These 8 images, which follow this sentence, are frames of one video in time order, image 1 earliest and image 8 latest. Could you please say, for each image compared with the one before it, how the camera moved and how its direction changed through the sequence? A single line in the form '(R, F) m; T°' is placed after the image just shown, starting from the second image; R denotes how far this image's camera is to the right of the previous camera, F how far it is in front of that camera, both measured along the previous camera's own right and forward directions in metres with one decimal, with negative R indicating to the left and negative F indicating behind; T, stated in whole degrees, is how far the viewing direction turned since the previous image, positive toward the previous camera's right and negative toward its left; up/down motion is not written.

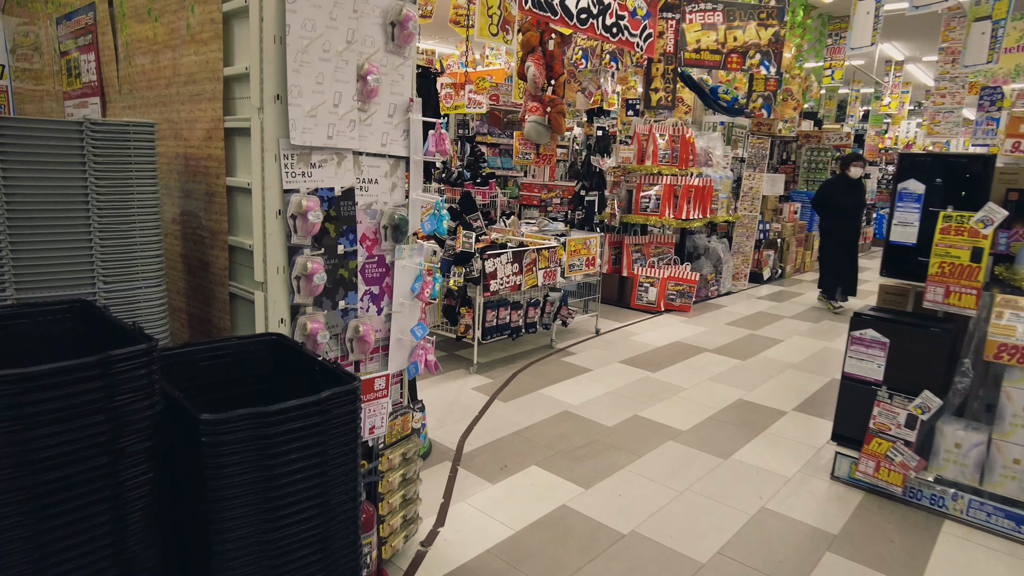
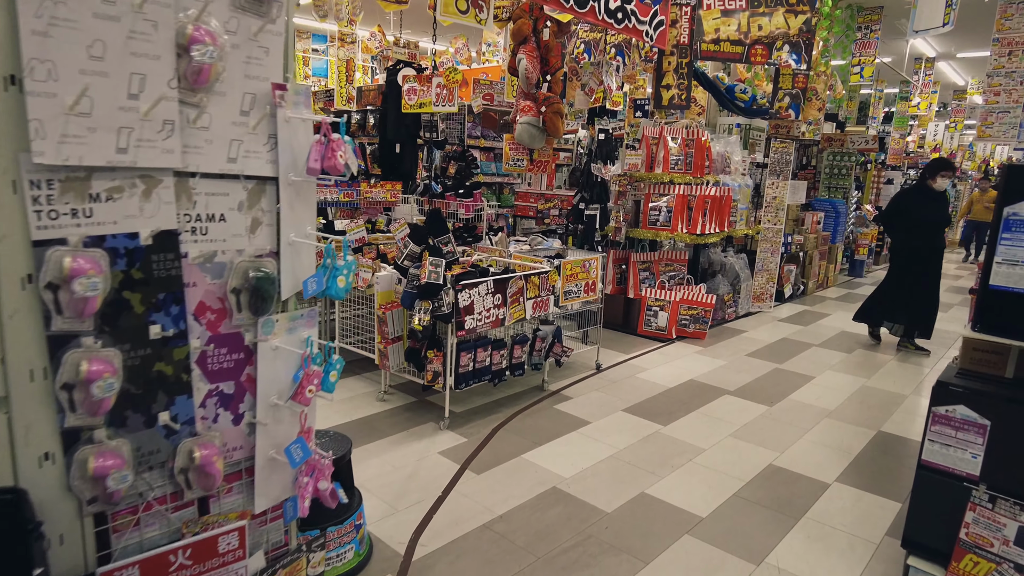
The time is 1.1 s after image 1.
(+0.1, +0.7) m; -1°
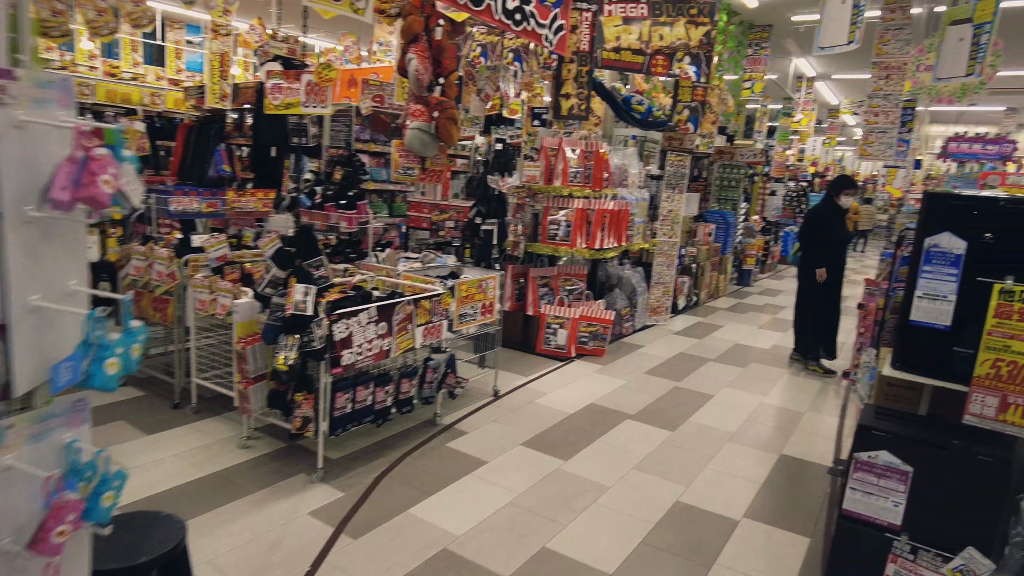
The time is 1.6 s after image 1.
(+0.1, +0.3) m; +9°
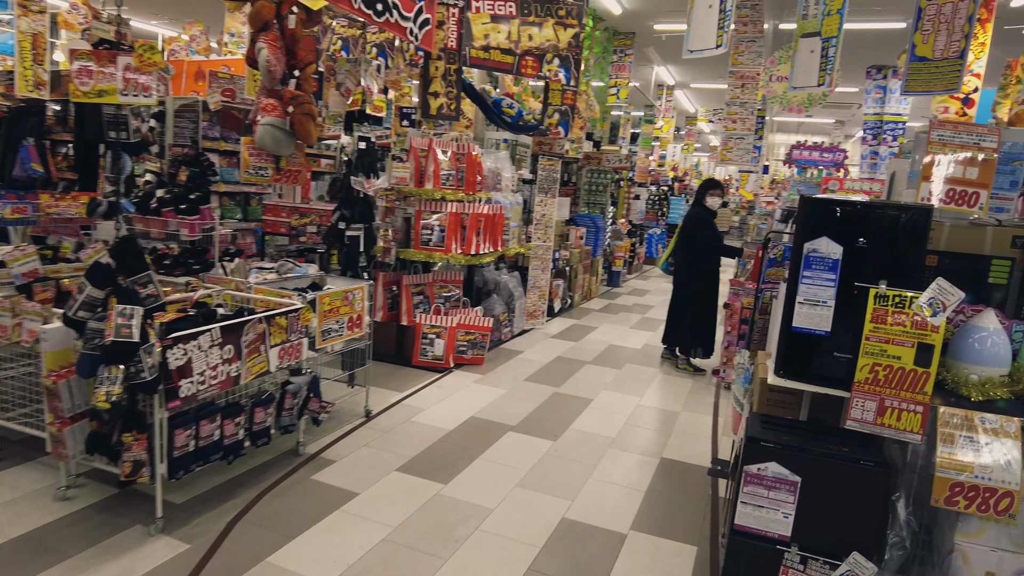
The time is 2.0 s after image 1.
(0.0, +0.2) m; +11°
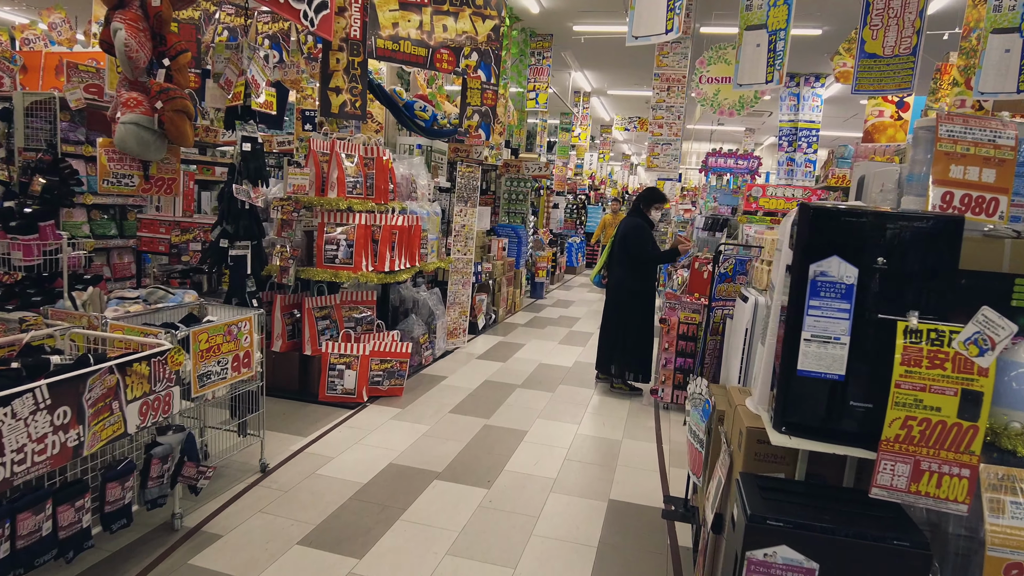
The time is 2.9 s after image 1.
(0.0, +0.5) m; +7°
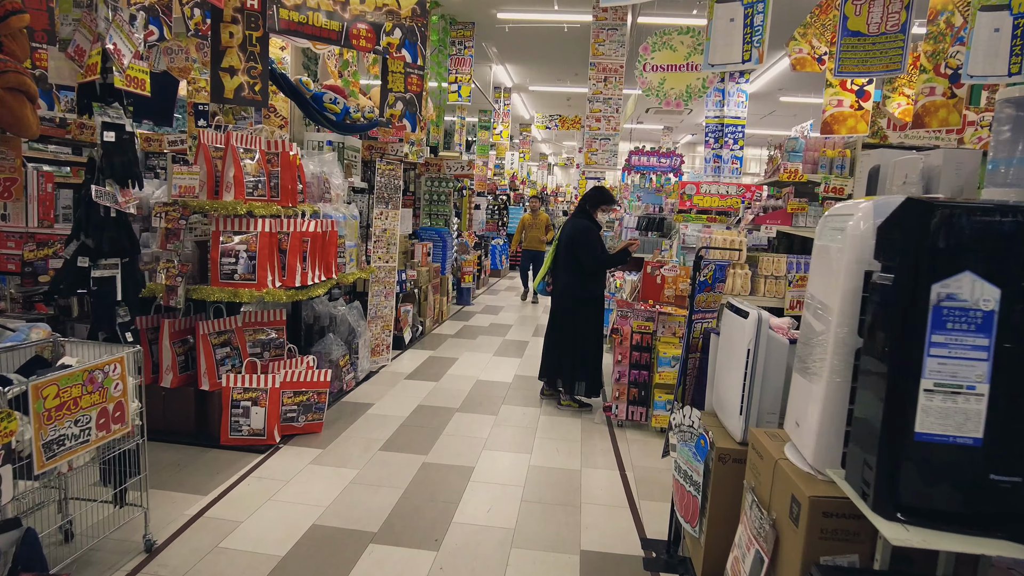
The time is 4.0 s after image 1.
(-0.1, +0.6) m; +7°
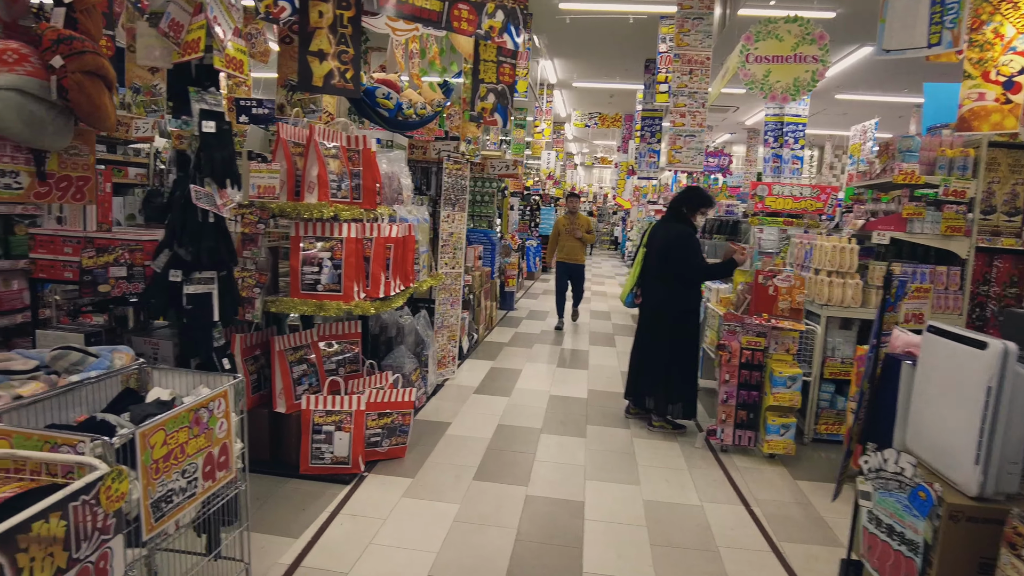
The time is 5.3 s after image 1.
(-0.5, +0.4) m; -1°
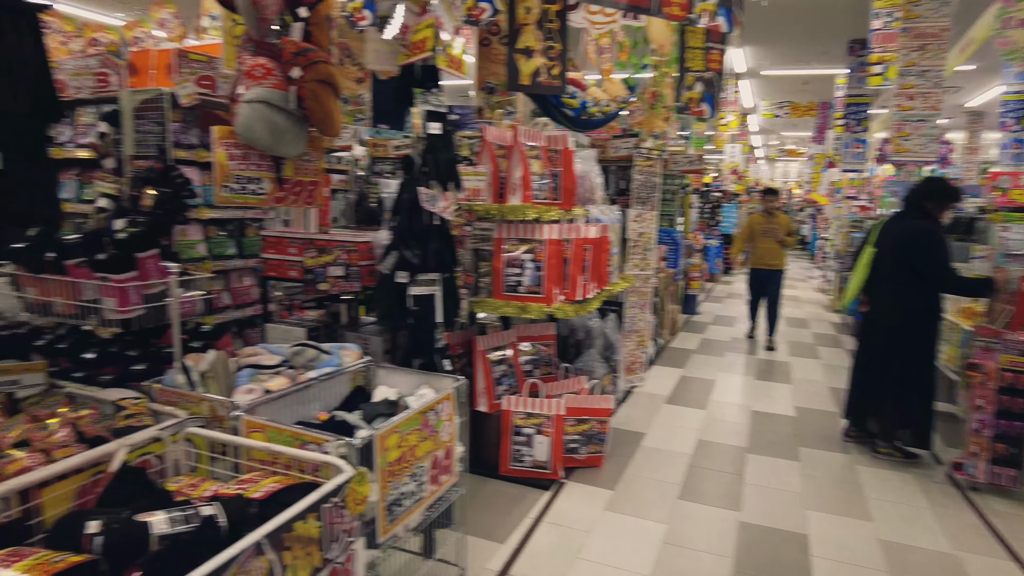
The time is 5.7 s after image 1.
(-0.2, +0.1) m; -14°
